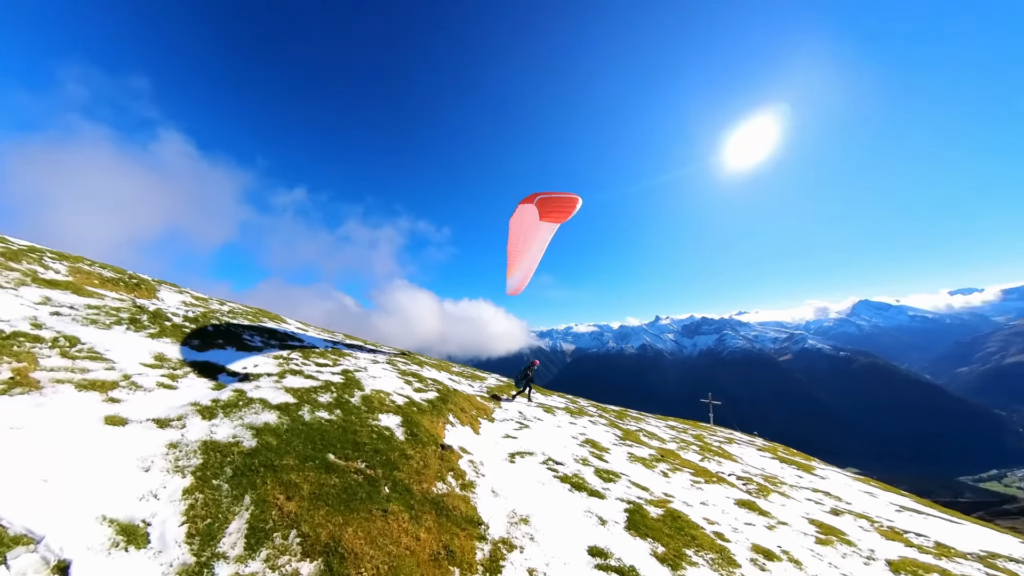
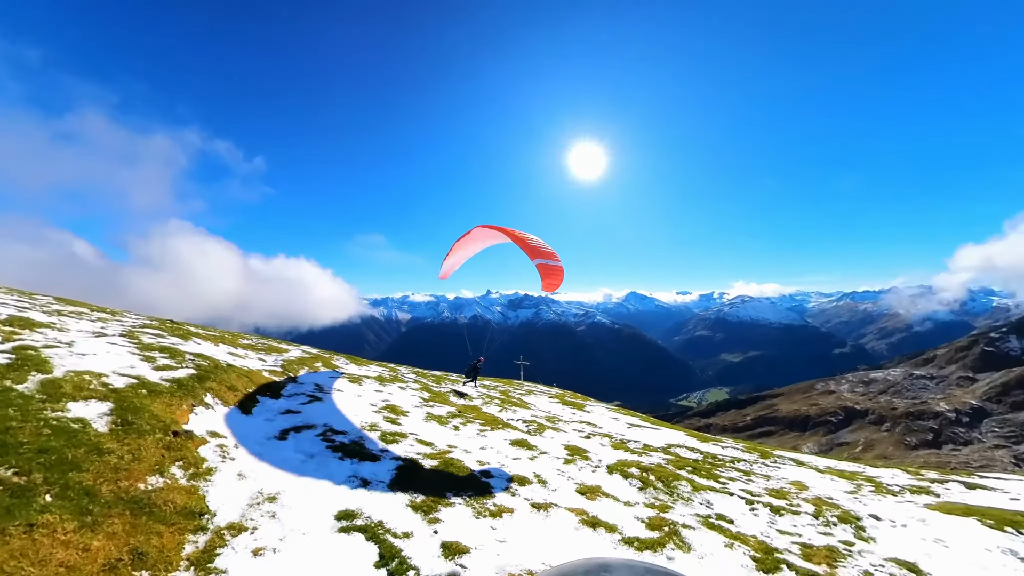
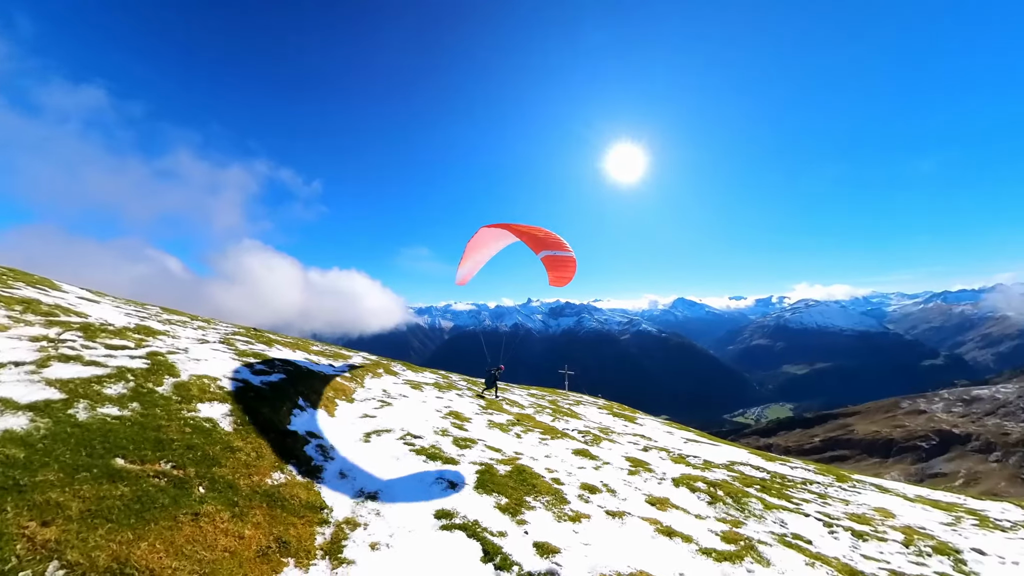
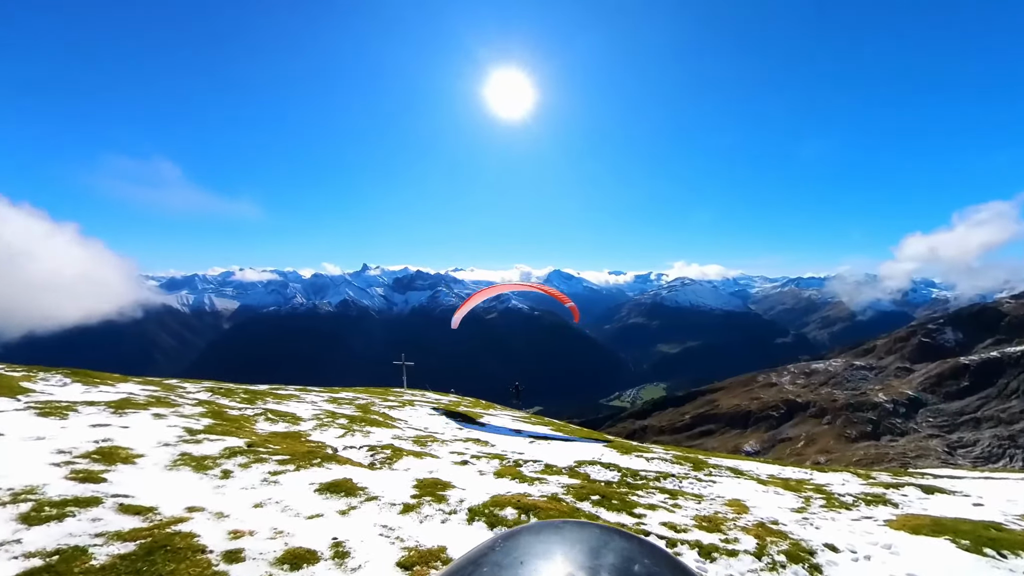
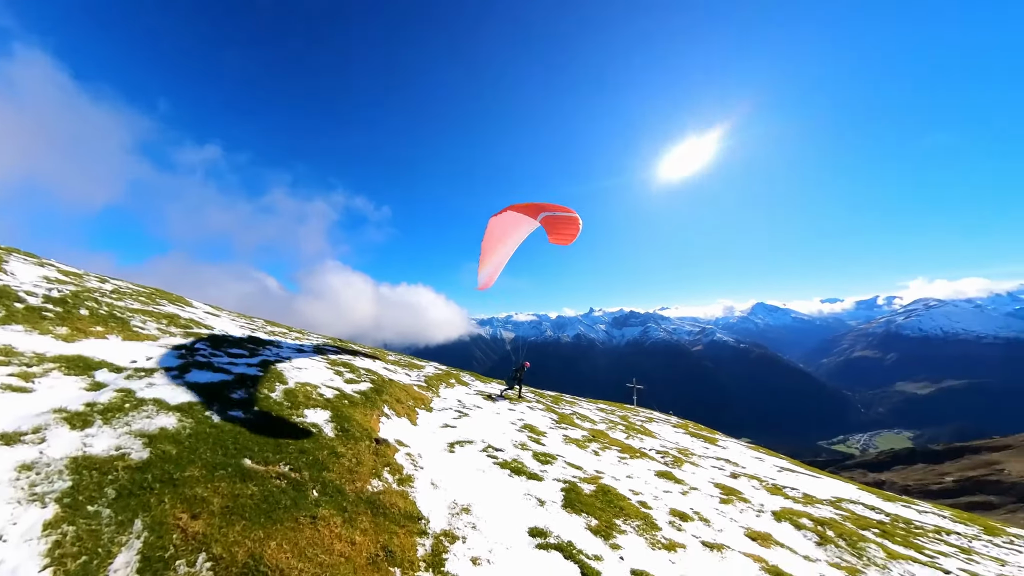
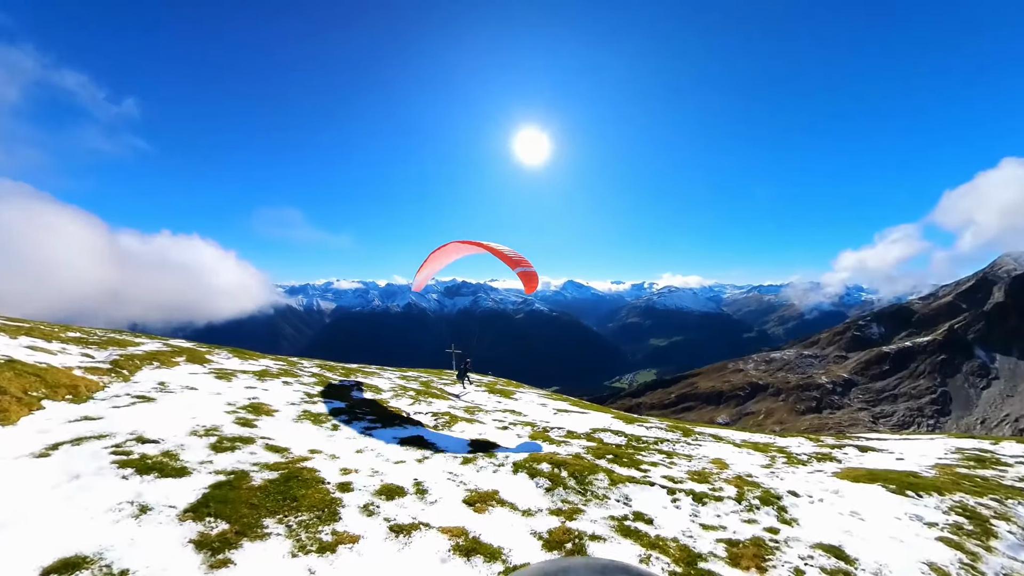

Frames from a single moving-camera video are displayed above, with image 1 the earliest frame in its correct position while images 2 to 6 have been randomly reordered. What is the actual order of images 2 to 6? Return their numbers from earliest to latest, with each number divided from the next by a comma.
5, 3, 2, 6, 4
